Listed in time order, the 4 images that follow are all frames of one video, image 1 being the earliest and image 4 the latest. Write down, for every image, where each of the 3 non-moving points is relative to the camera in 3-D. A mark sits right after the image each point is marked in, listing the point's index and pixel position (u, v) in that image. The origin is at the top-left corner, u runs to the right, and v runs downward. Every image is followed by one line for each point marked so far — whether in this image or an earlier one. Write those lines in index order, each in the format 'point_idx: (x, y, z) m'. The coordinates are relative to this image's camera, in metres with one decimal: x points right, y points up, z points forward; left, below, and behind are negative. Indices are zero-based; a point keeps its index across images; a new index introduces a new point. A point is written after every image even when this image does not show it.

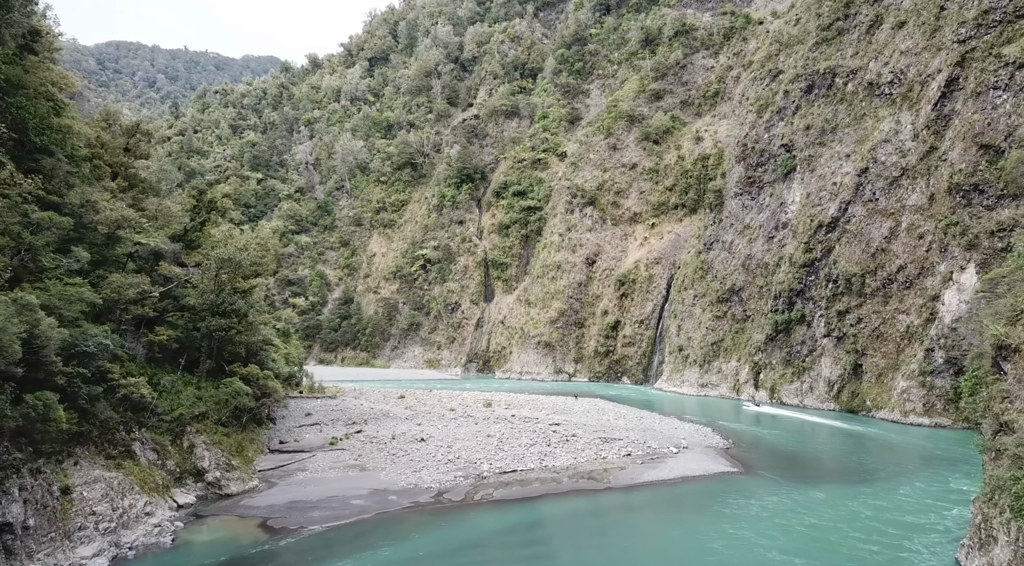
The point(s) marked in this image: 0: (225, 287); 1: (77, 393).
0: (-8.0, -0.1, +19.7) m
1: (-9.1, -2.3, +14.8) m
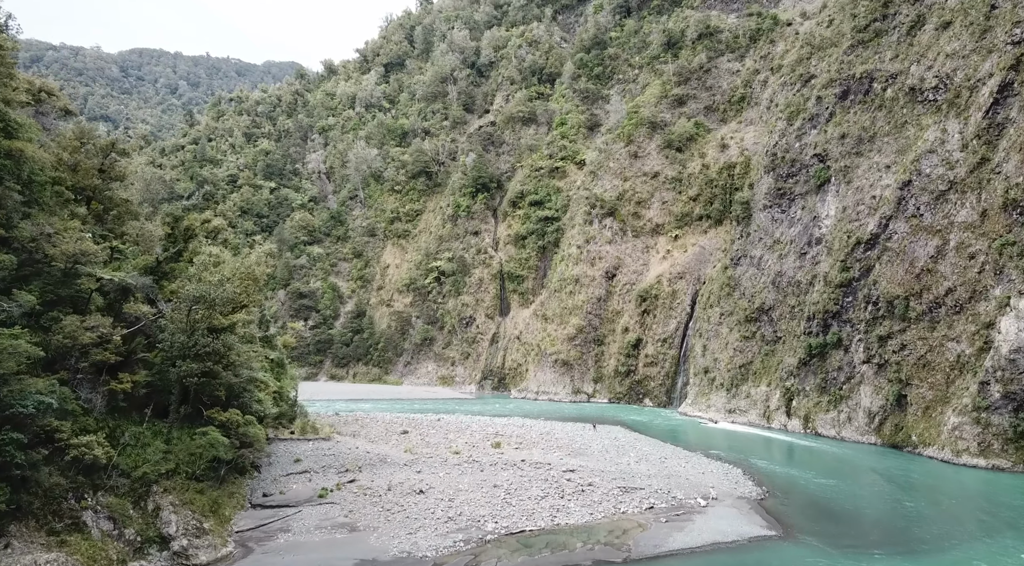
0: (-7.8, -1.1, +17.8) m
1: (-9.1, -3.2, +12.9) m
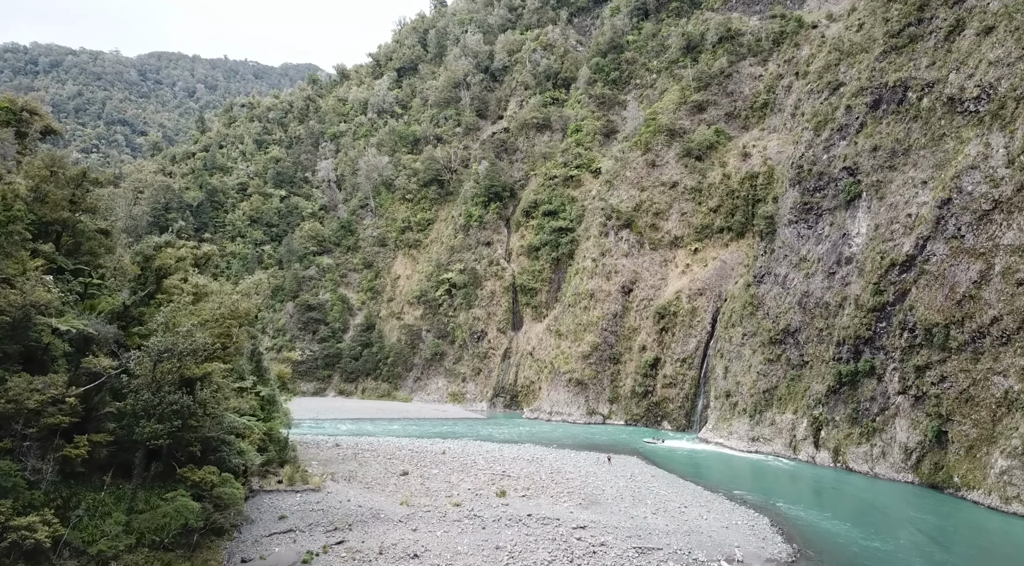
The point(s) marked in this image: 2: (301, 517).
0: (-7.7, -2.1, +16.1) m
1: (-9.1, -4.3, +11.3) m
2: (-5.7, -6.3, +19.2) m
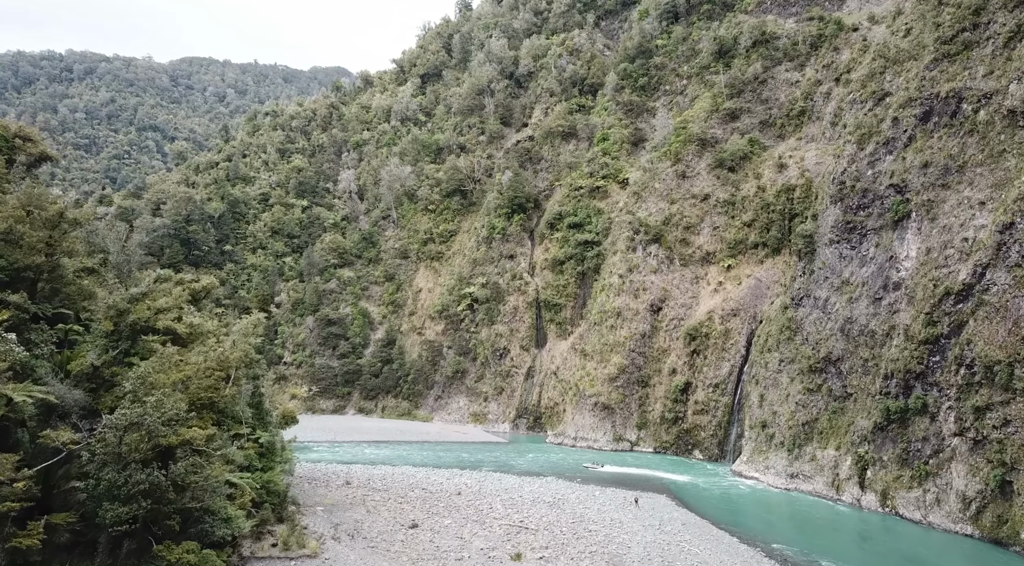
0: (-7.5, -3.4, +14.5) m
1: (-9.1, -5.5, +9.7) m
2: (-5.3, -7.5, +17.5) m
